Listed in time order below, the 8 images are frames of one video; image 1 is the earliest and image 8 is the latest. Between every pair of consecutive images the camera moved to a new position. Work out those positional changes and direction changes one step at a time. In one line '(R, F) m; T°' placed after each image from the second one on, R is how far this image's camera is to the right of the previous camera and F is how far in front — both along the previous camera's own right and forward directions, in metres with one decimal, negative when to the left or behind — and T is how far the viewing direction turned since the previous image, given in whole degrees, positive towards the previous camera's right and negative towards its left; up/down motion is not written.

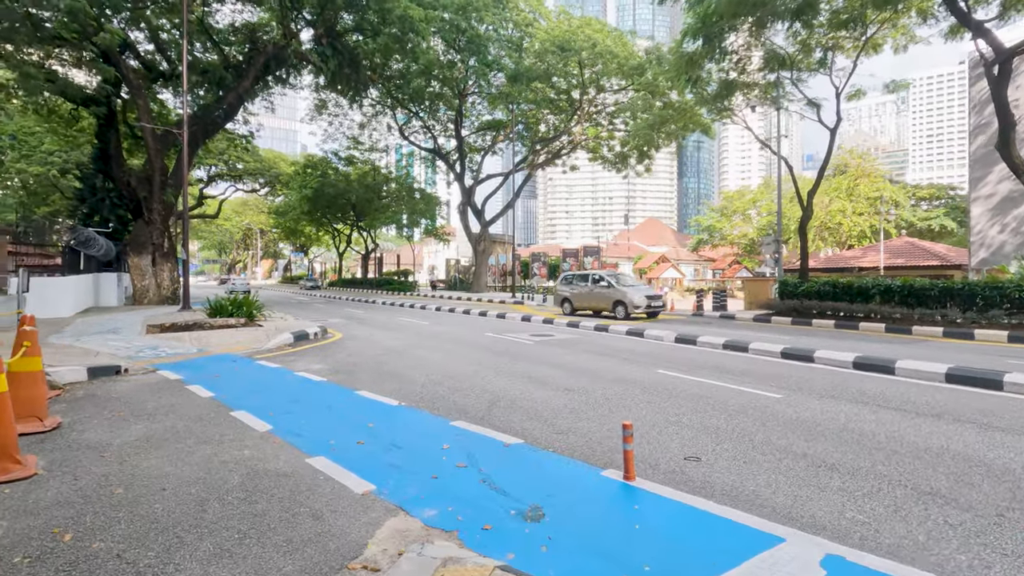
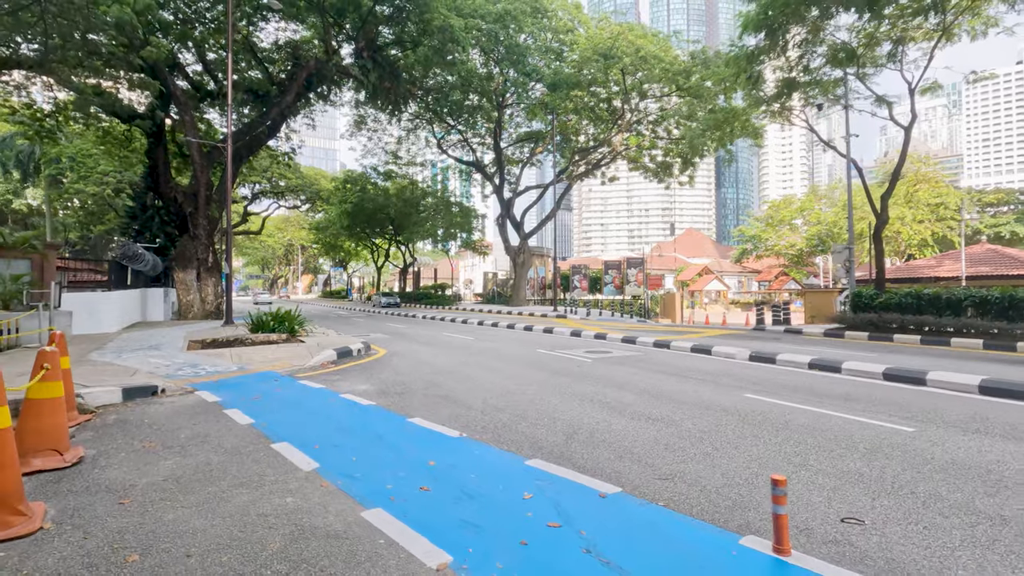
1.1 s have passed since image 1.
(-0.4, +0.8) m; -4°
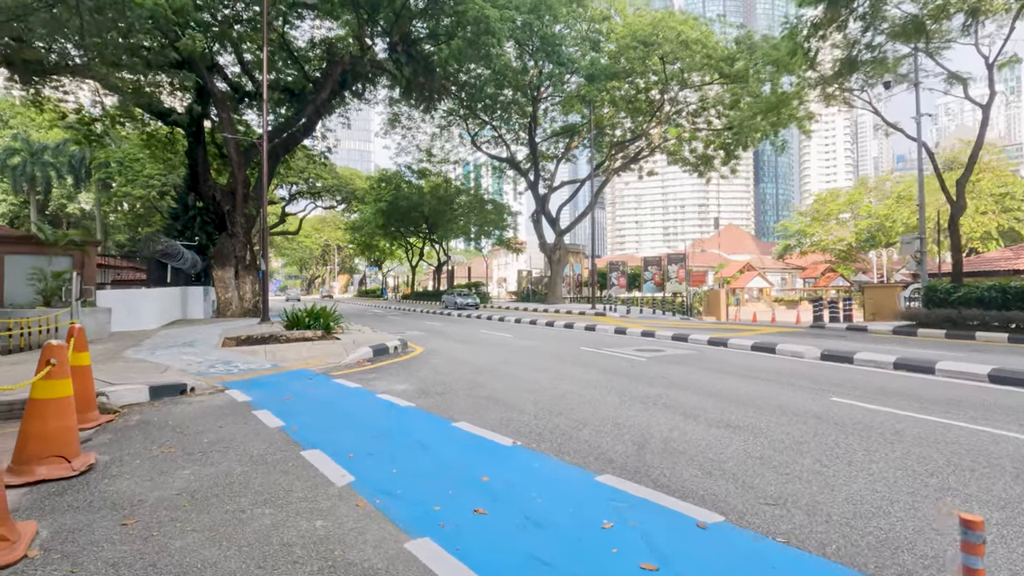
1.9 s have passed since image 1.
(-0.2, +0.6) m; -3°
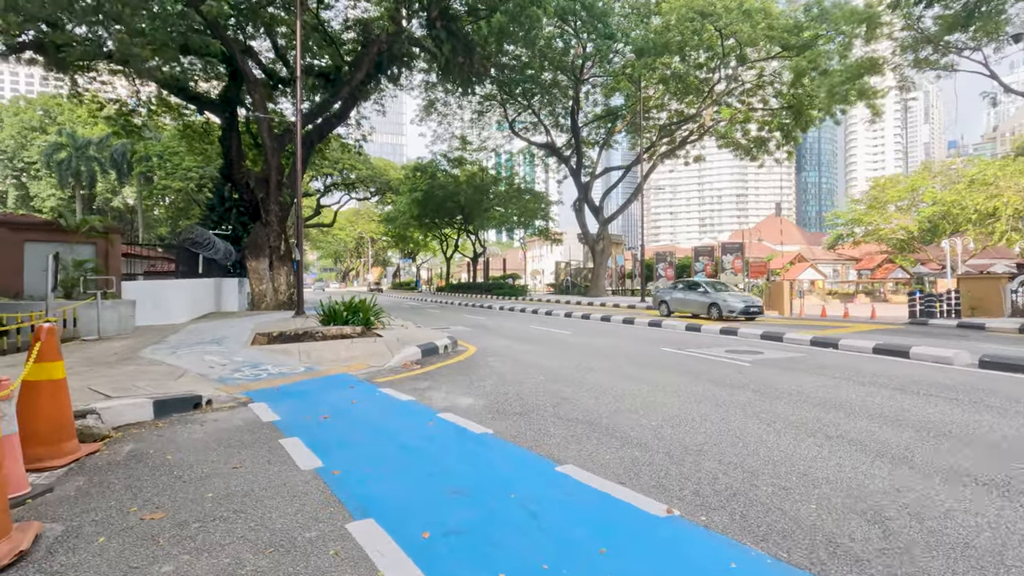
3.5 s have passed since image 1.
(-0.6, +1.5) m; -3°
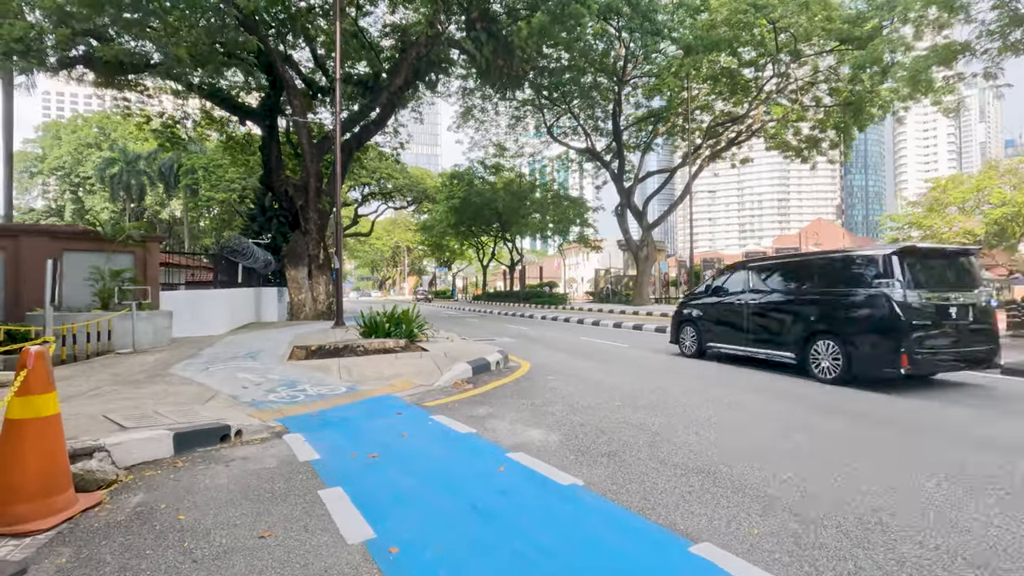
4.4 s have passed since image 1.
(-0.4, +0.9) m; -4°
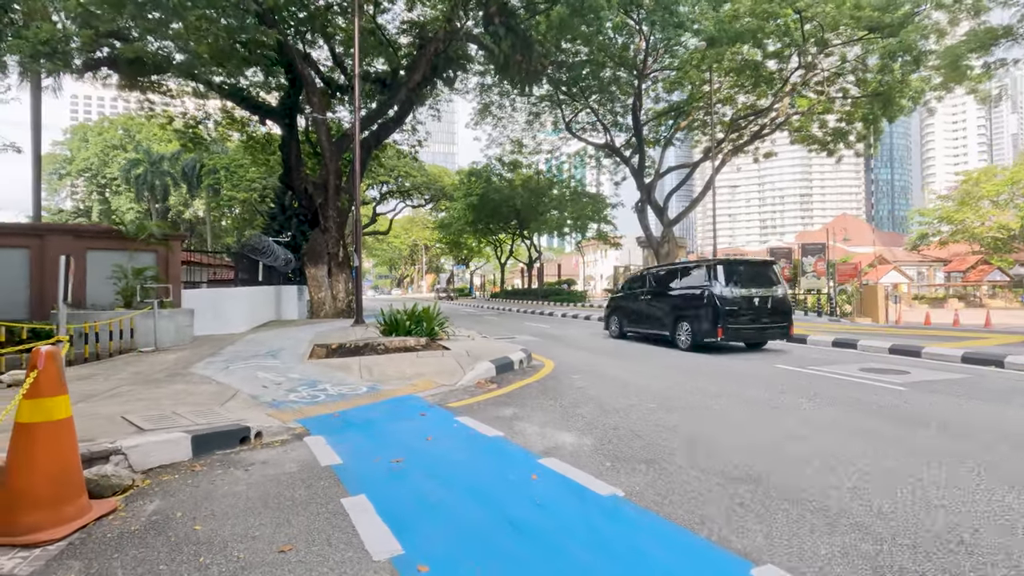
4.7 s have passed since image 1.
(-0.1, +0.2) m; -2°
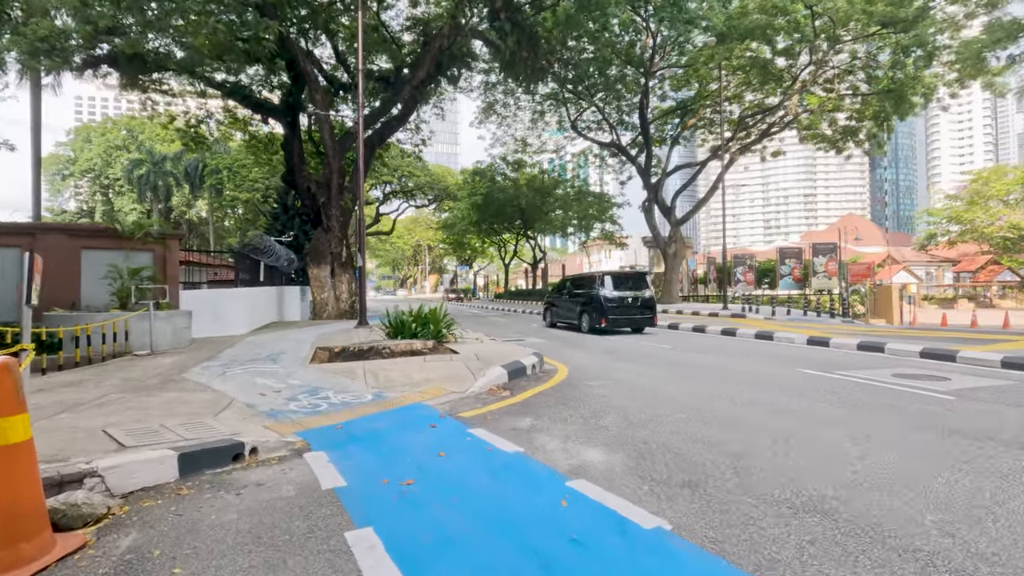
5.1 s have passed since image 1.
(-0.1, +0.4) m; 0°
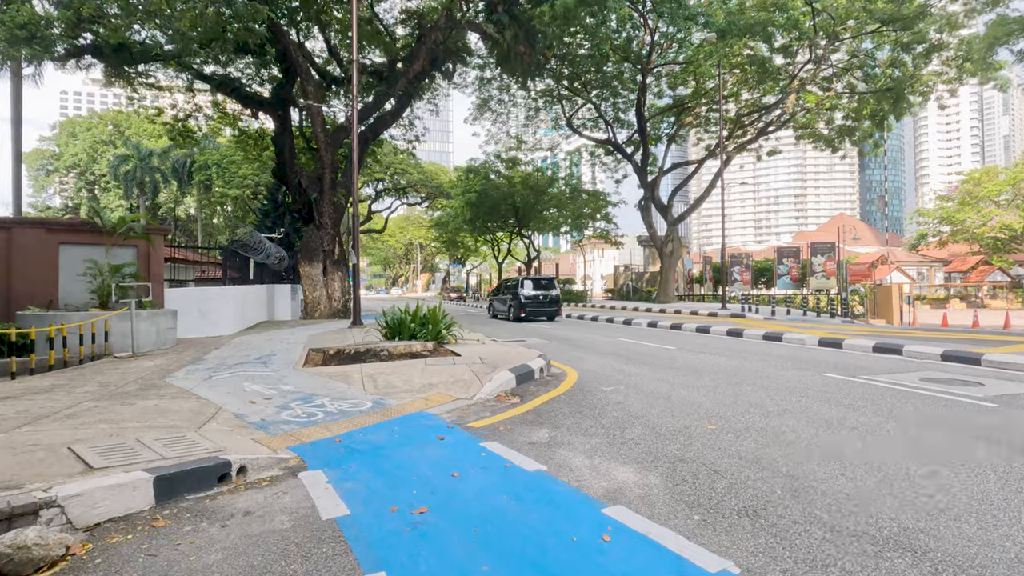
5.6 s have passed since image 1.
(-0.2, +0.4) m; +1°
